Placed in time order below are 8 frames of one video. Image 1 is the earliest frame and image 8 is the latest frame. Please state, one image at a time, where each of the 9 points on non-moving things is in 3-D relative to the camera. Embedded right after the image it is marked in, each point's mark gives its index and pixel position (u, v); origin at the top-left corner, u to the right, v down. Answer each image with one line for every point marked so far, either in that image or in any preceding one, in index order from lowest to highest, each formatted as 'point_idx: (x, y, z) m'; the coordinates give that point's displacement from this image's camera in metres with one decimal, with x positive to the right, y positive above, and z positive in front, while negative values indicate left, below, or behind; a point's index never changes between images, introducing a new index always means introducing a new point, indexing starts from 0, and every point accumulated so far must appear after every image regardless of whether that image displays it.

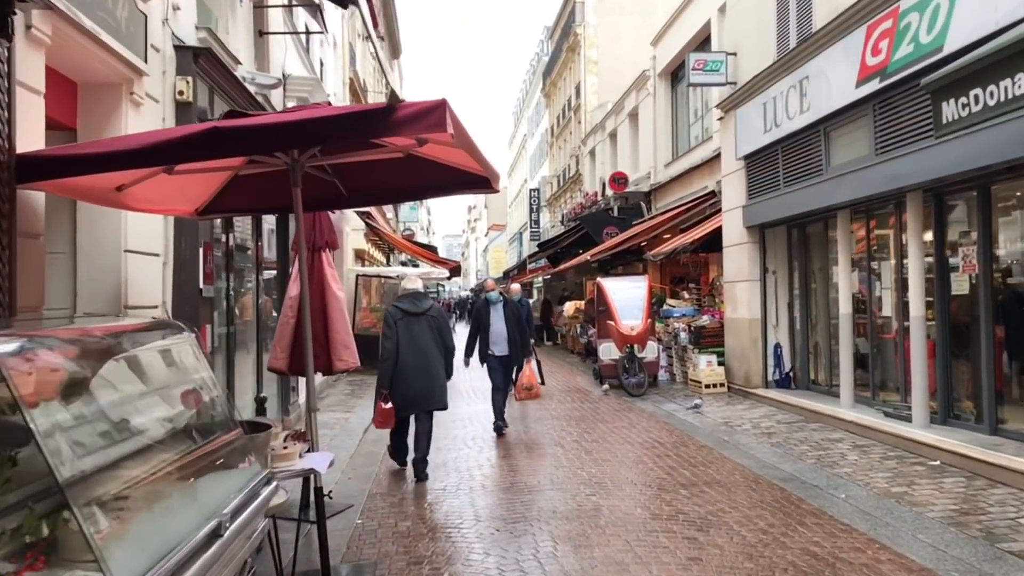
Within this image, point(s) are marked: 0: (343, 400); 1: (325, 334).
0: (-2.4, -1.6, +12.1) m
1: (-1.2, -0.3, +5.7) m
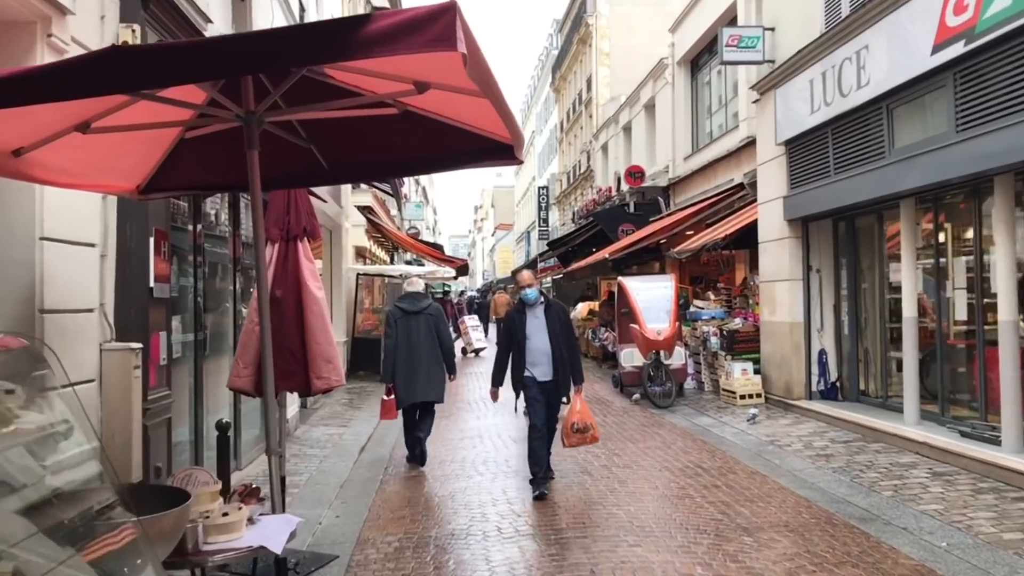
0: (-2.2, -1.6, +10.9) m
1: (-1.1, -0.3, +4.6) m
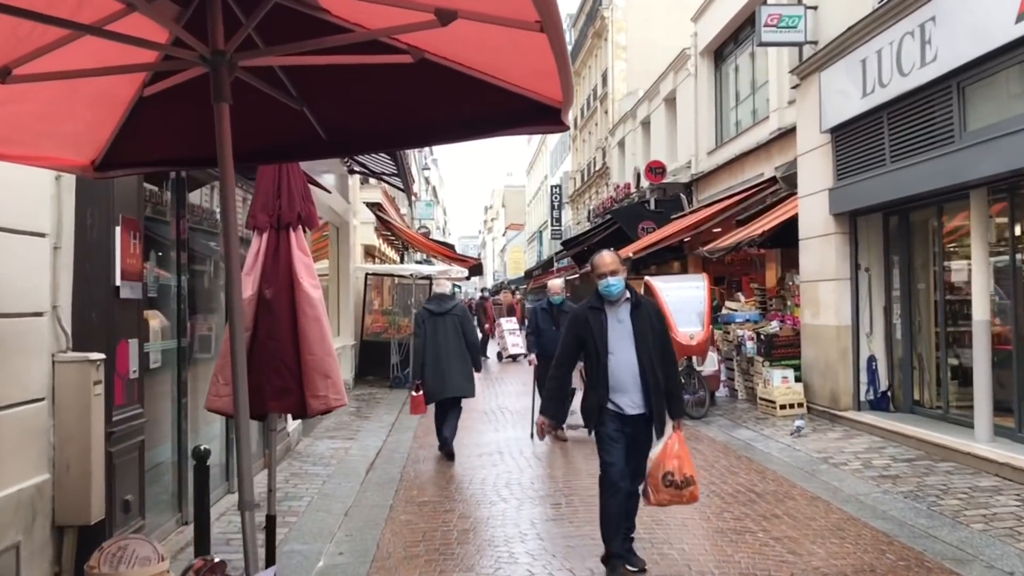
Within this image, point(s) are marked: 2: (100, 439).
0: (-1.9, -1.6, +10.1) m
1: (-0.9, -0.3, +3.7) m
2: (-1.9, -0.7, +4.0) m
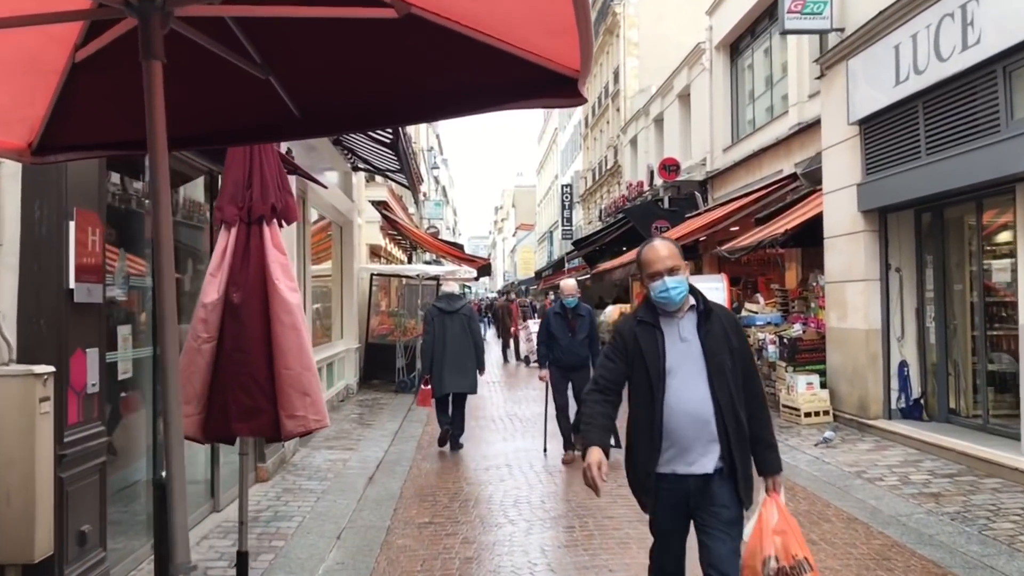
0: (-1.8, -1.6, +9.6) m
1: (-0.9, -0.3, +3.2) m
2: (-1.8, -0.7, +3.5) m
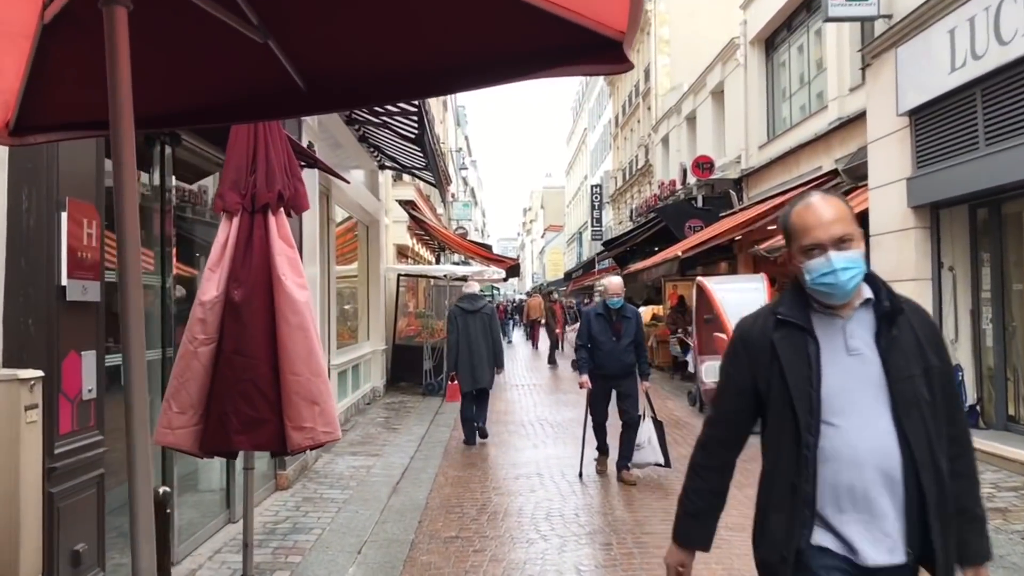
0: (-1.5, -1.6, +9.3) m
1: (-0.8, -0.3, +2.9) m
2: (-1.7, -0.7, +3.1) m
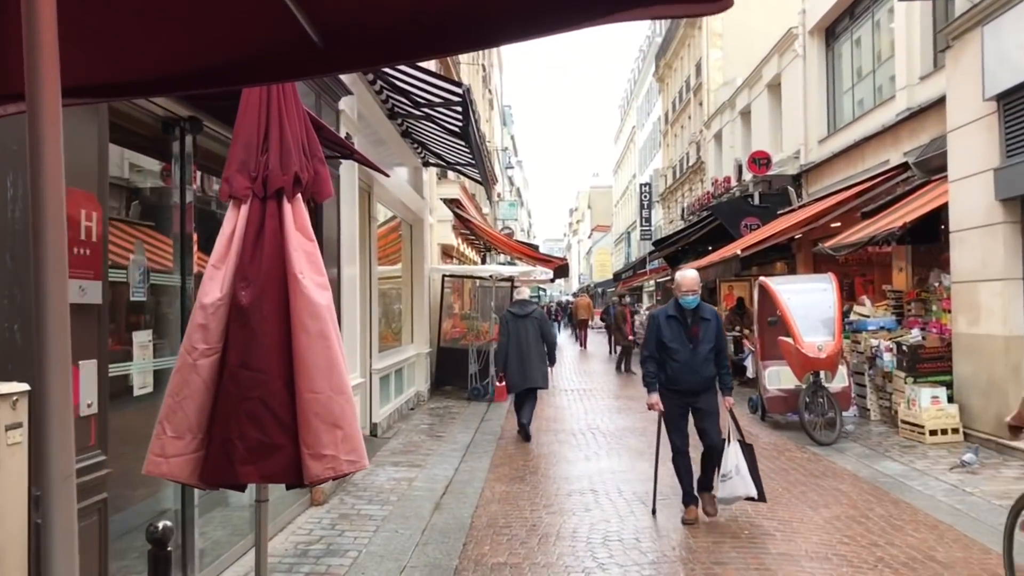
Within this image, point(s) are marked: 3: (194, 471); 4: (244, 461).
0: (-1.0, -1.6, +8.9) m
1: (-0.6, -0.3, +2.4) m
2: (-1.5, -0.7, +2.7) m
3: (-0.9, -0.5, +2.4) m
4: (-0.7, -0.5, +2.4) m
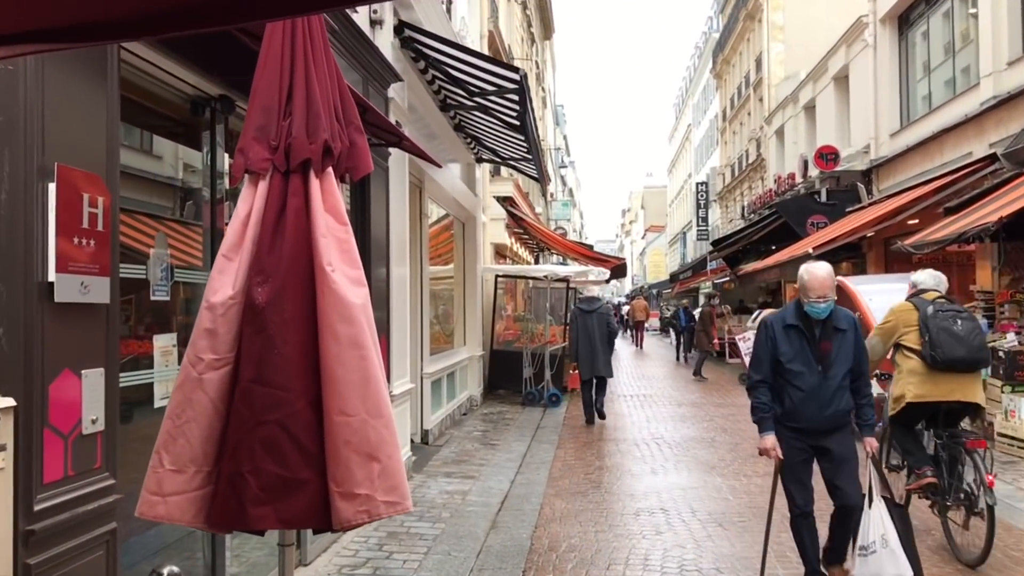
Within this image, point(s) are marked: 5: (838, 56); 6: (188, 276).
0: (-0.4, -1.6, +8.4) m
1: (-0.4, -0.3, +1.9) m
2: (-1.3, -0.7, +2.3) m
3: (-0.7, -0.5, +2.0) m
4: (-0.5, -0.5, +1.9) m
5: (+7.2, +5.2, +19.5) m
6: (-1.4, 0.0, +3.8) m
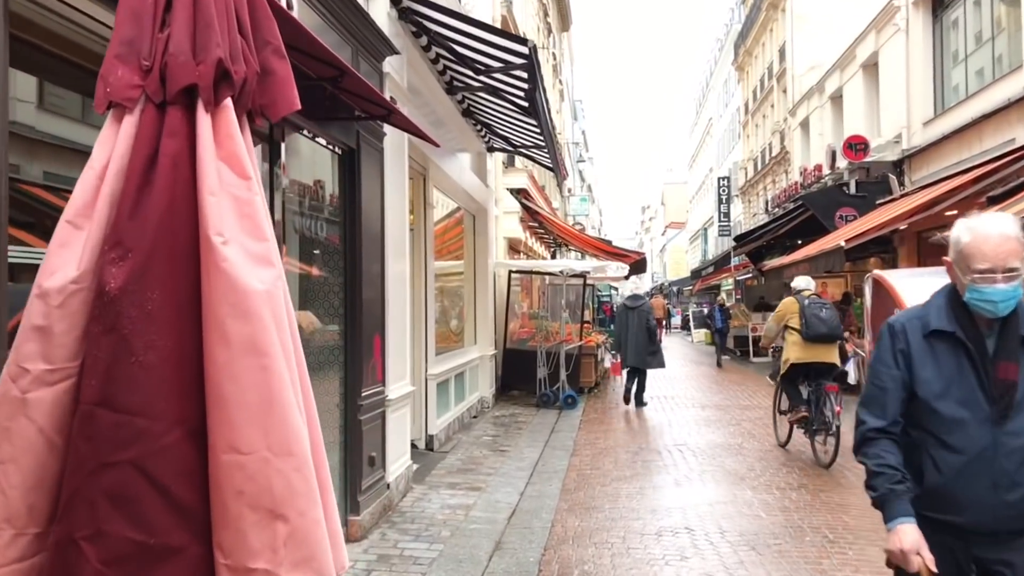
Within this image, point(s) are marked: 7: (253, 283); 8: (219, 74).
0: (-0.4, -1.5, +7.8) m
1: (-0.5, -0.2, +1.3) m
2: (-1.4, -0.6, +1.7) m
3: (-0.7, -0.5, +1.4) m
4: (-0.6, -0.4, +1.3) m
5: (+7.6, +5.3, +18.7) m
6: (-1.4, +0.1, +3.2) m
7: (-0.4, 0.0, +1.3) m
8: (-0.5, +0.4, +1.5) m
